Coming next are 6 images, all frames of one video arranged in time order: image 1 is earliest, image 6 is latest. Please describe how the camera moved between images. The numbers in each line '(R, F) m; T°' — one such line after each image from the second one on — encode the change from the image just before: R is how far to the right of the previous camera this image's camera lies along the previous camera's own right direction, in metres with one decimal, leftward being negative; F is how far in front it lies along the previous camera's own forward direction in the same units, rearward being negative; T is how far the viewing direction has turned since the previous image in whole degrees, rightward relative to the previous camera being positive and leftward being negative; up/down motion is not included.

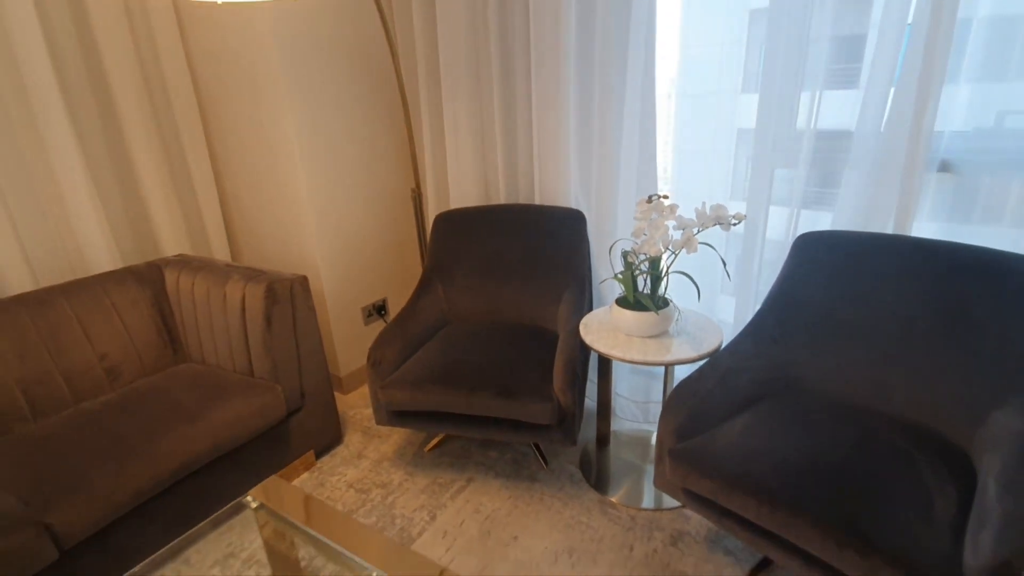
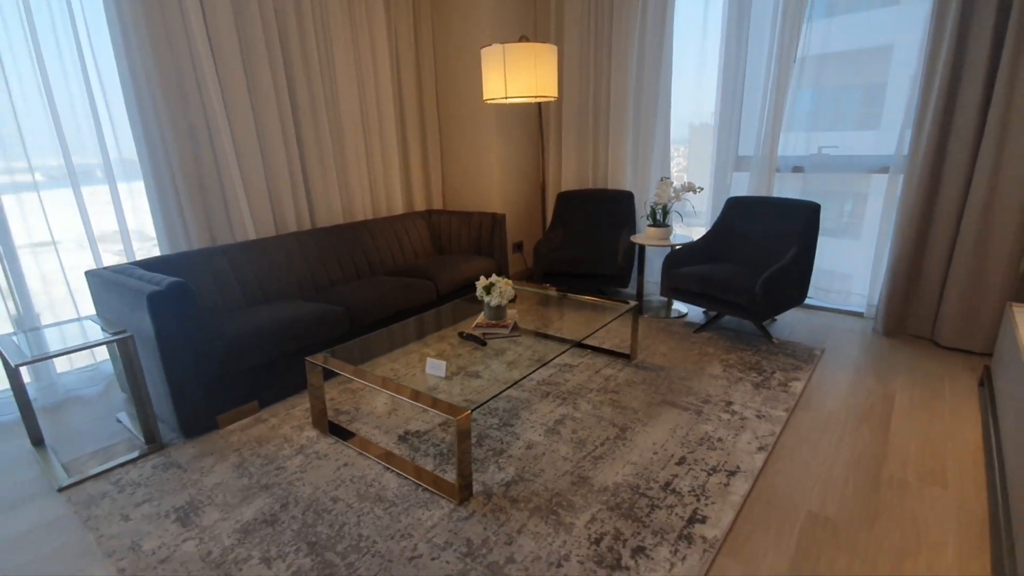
(-0.3, -2.0) m; -4°
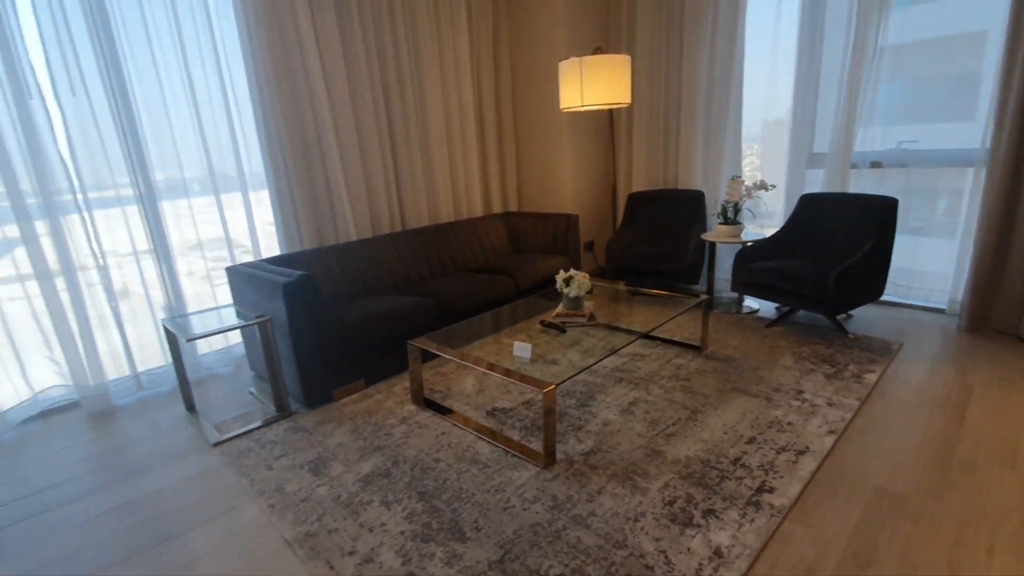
(-0.1, -0.2) m; -7°
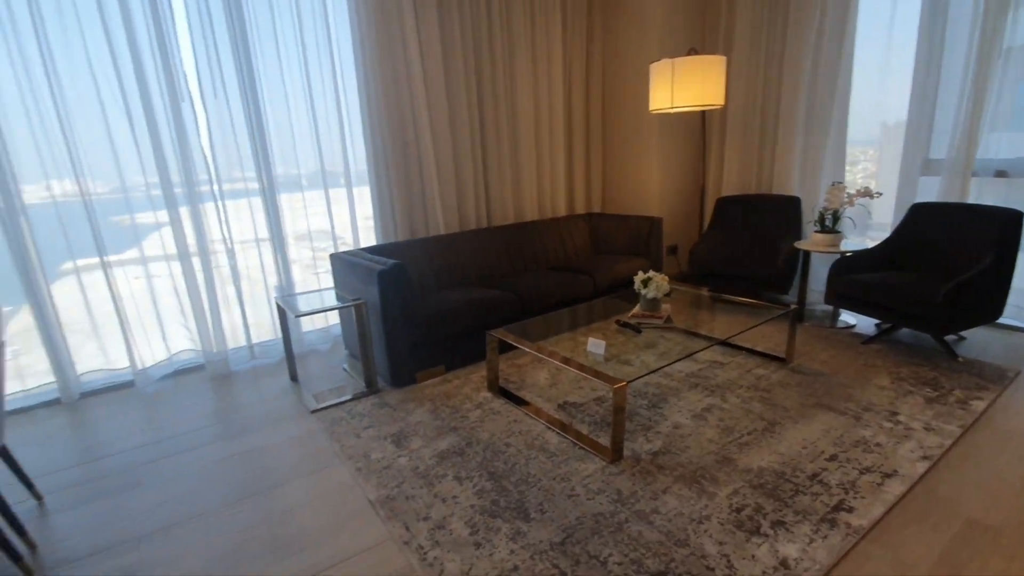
(0.0, -0.1) m; -9°
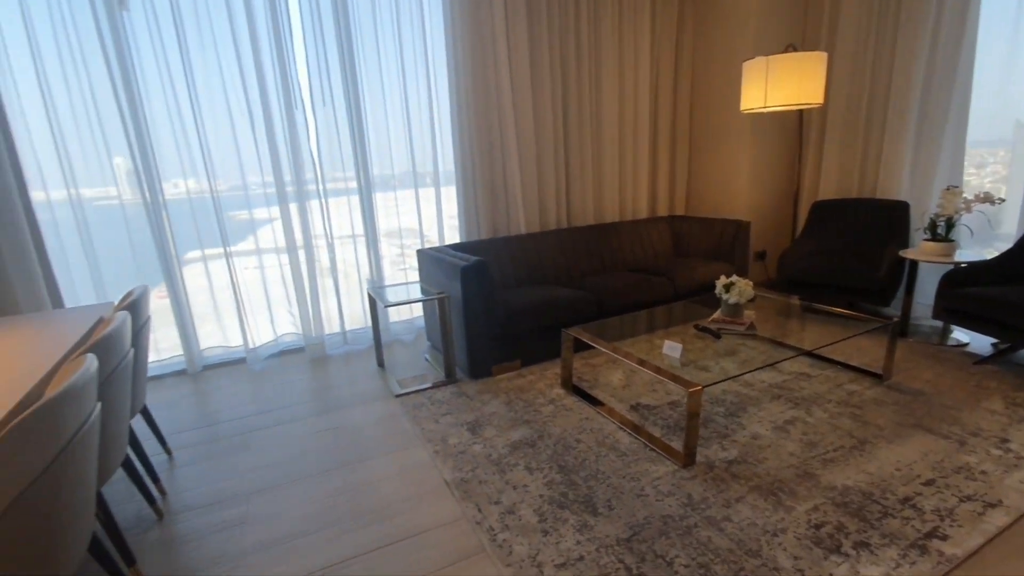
(0.0, -0.1) m; -9°
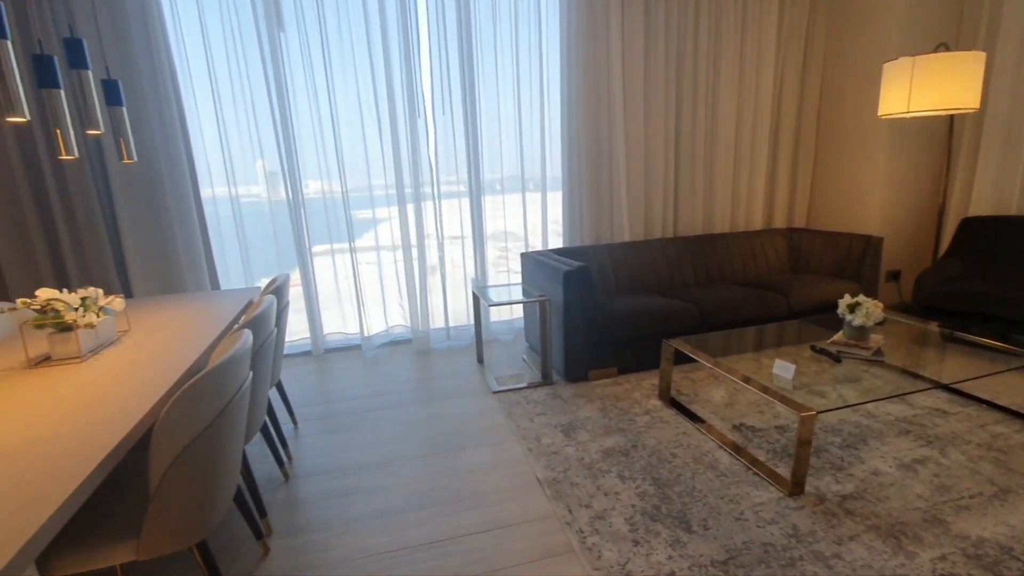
(0.0, -0.1) m; -11°
